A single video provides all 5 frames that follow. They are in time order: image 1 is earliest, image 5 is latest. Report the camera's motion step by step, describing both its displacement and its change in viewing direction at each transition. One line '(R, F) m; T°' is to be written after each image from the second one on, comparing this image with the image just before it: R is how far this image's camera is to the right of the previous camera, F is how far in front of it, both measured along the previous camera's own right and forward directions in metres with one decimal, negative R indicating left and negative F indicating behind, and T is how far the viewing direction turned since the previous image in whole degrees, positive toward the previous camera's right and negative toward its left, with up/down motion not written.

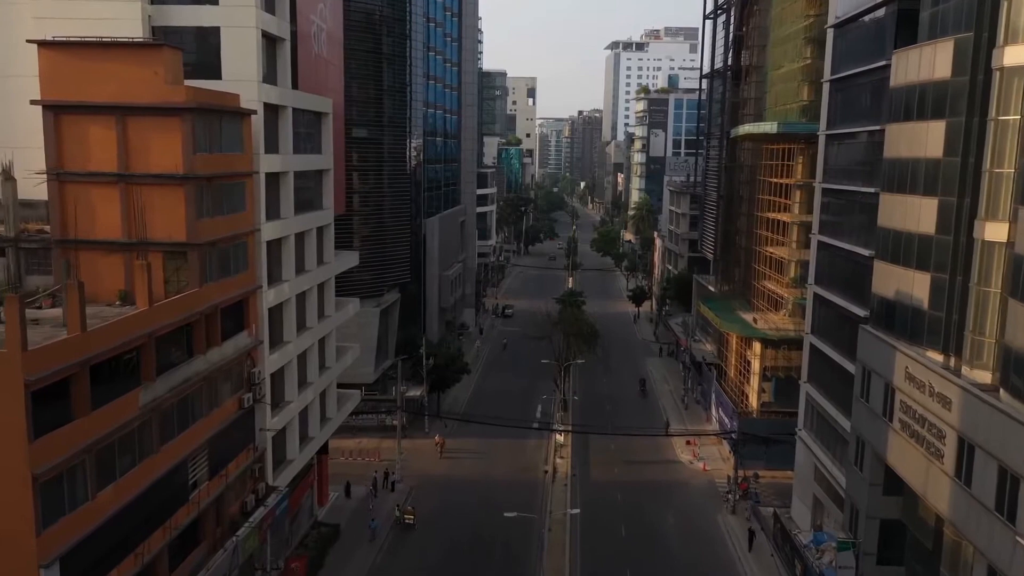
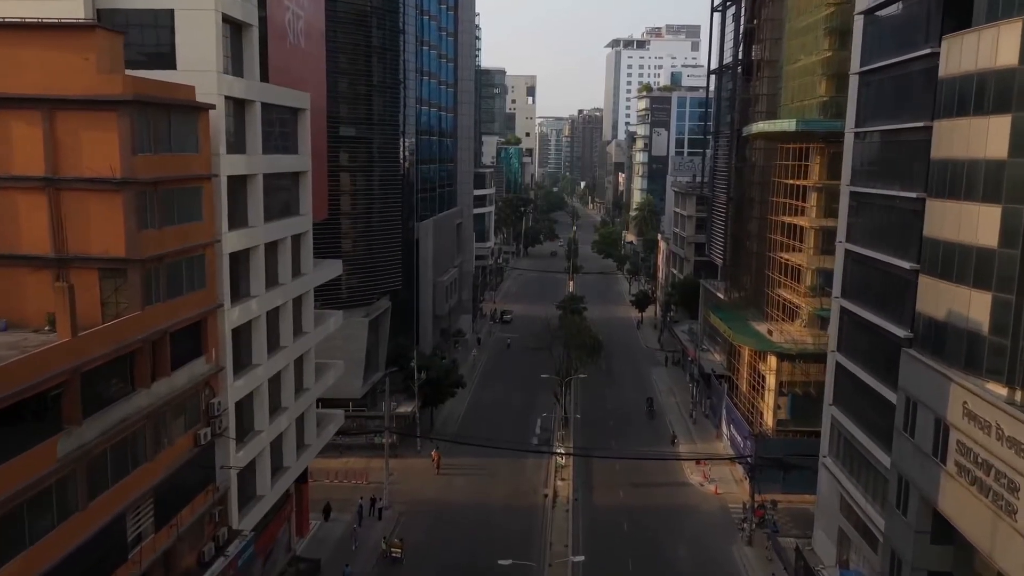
(+0.1, +2.9) m; 0°
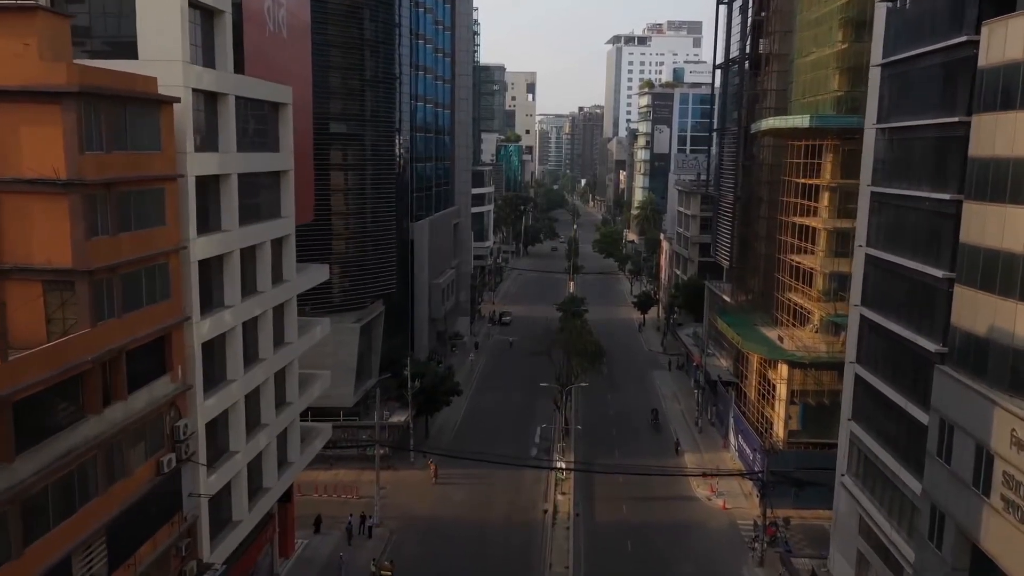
(+0.1, +1.9) m; 0°
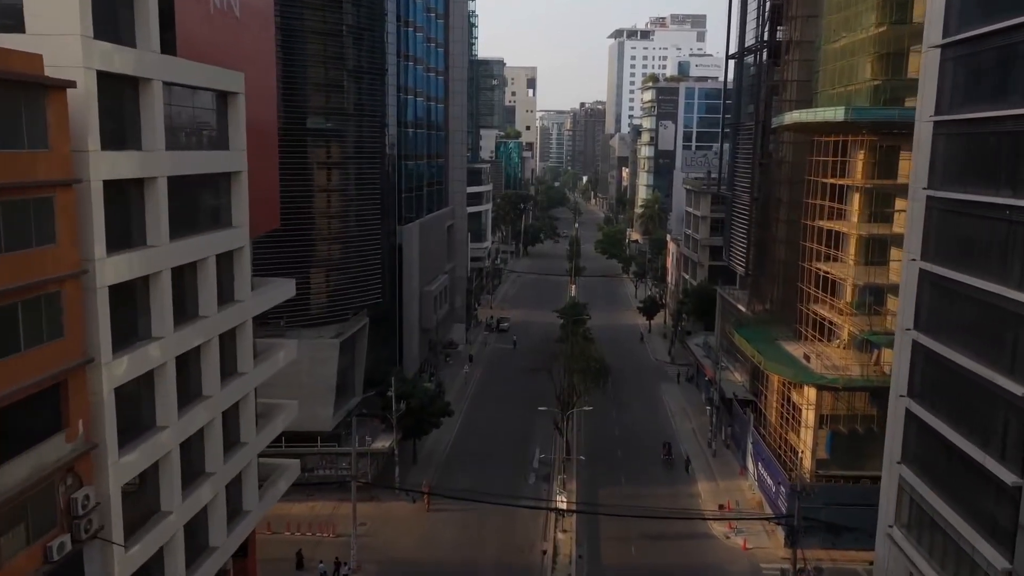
(+0.2, +4.0) m; 0°
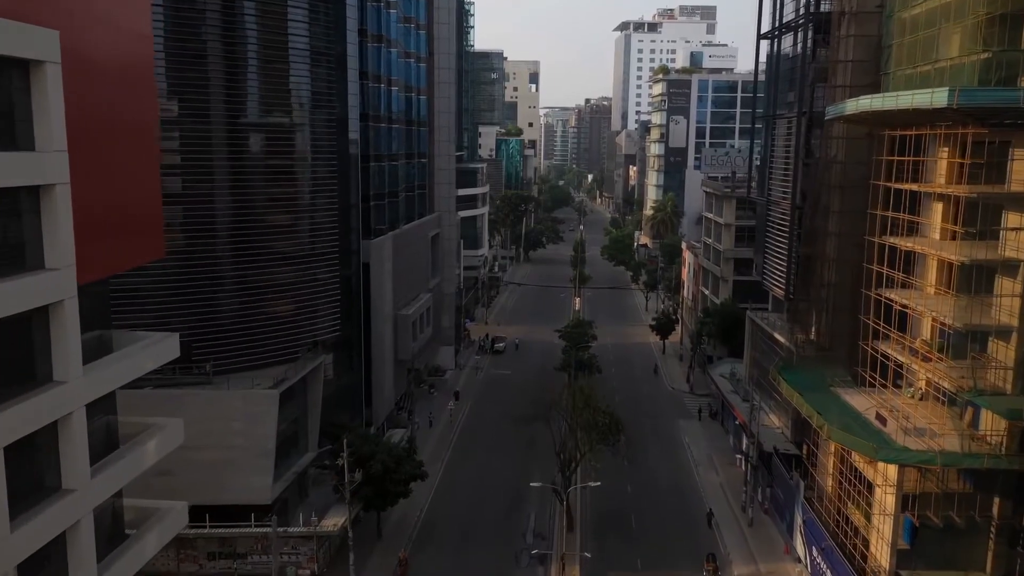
(+0.6, +8.1) m; 0°
